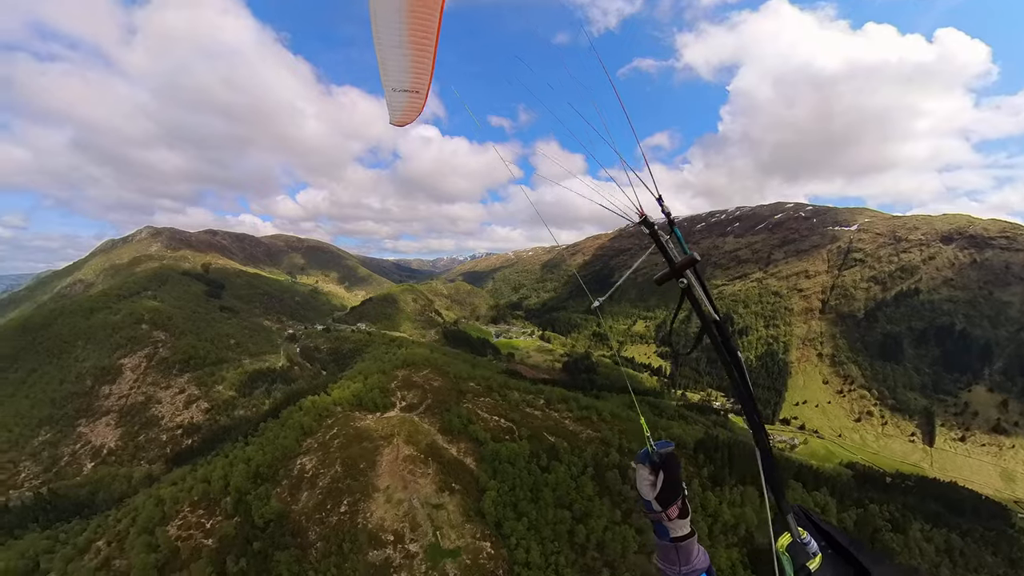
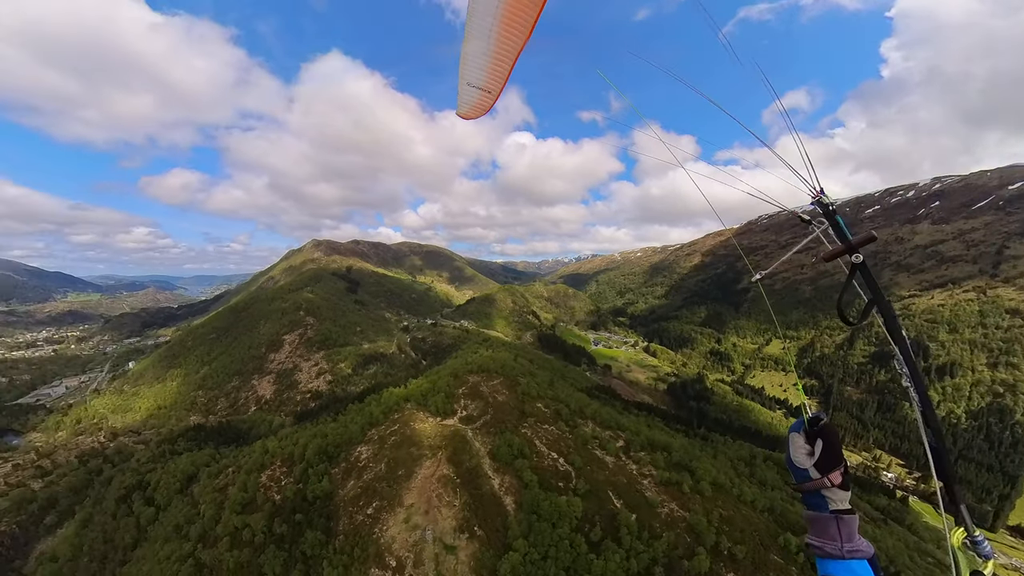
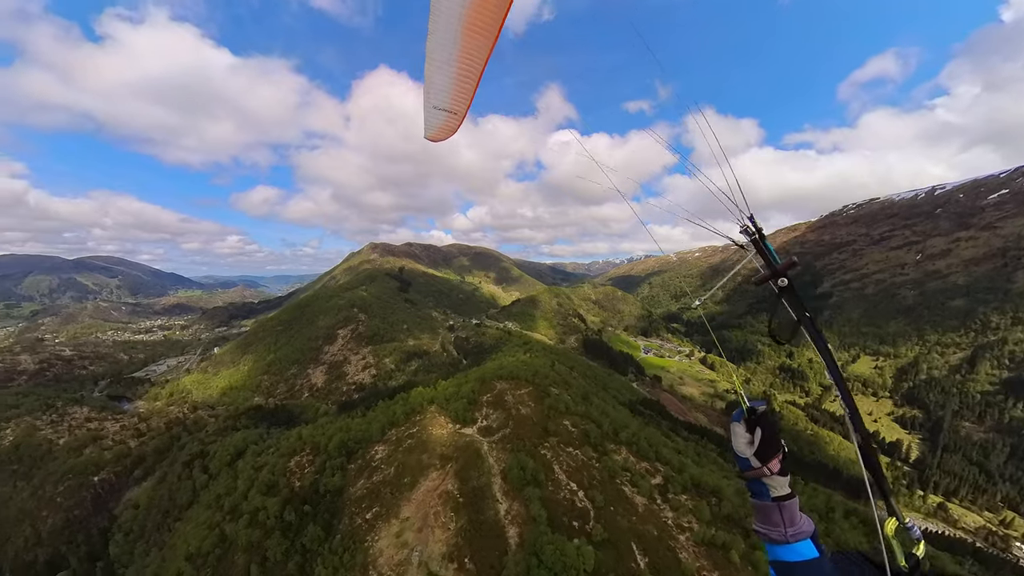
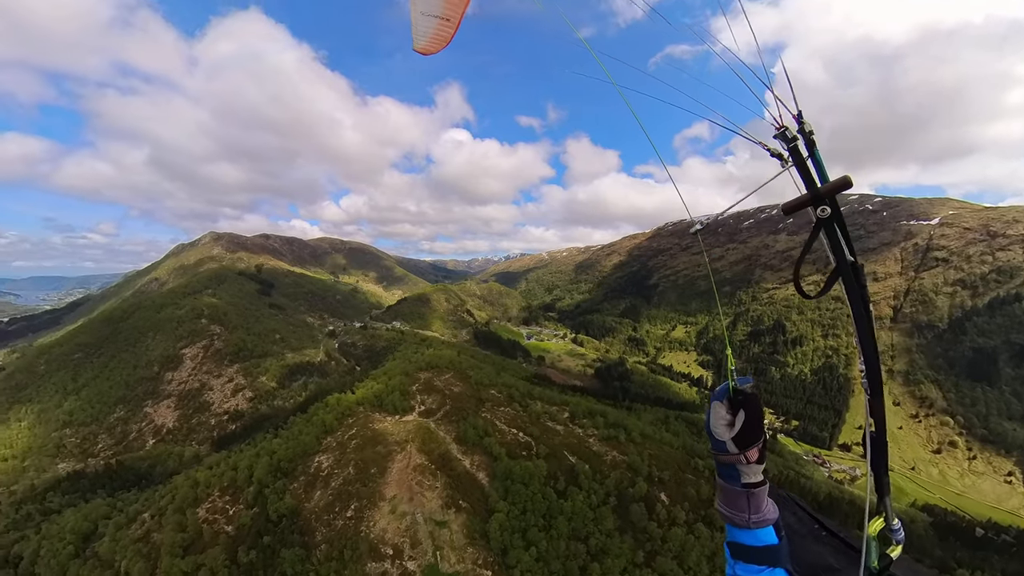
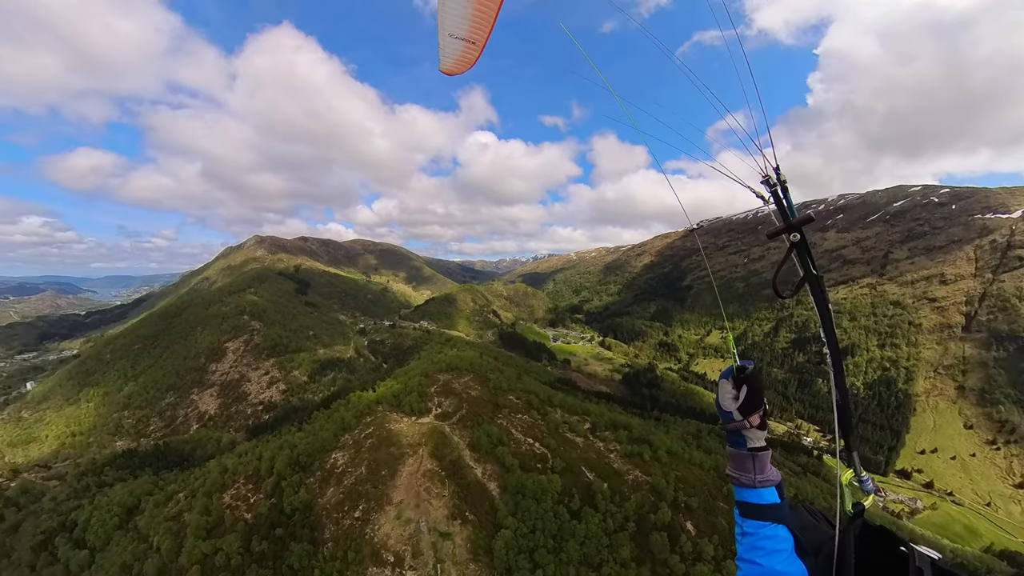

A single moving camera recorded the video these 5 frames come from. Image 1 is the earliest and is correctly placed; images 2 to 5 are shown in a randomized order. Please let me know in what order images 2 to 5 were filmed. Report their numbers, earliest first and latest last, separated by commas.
4, 5, 2, 3
